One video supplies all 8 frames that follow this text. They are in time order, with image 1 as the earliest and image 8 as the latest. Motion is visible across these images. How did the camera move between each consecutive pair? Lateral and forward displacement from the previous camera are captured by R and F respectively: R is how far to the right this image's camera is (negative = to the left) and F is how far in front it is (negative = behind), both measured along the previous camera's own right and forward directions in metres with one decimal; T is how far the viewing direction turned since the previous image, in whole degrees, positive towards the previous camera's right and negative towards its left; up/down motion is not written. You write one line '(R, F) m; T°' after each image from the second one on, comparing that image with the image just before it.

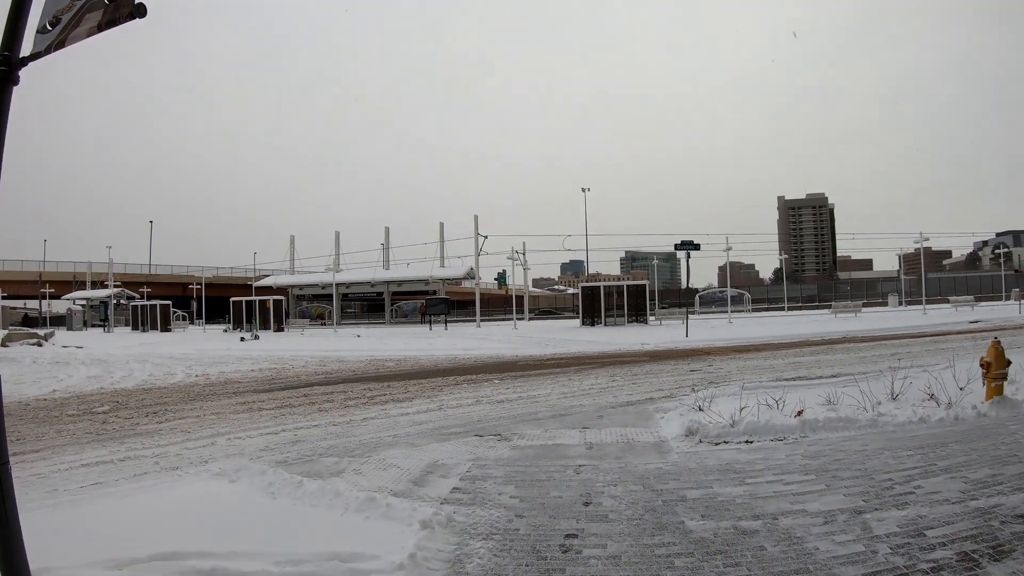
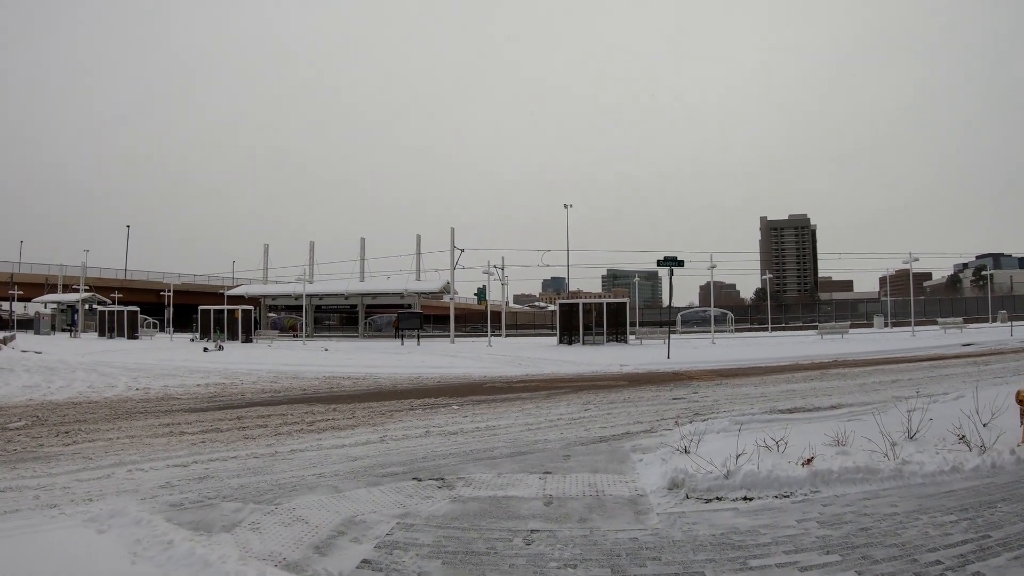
(+0.4, +1.5) m; +2°
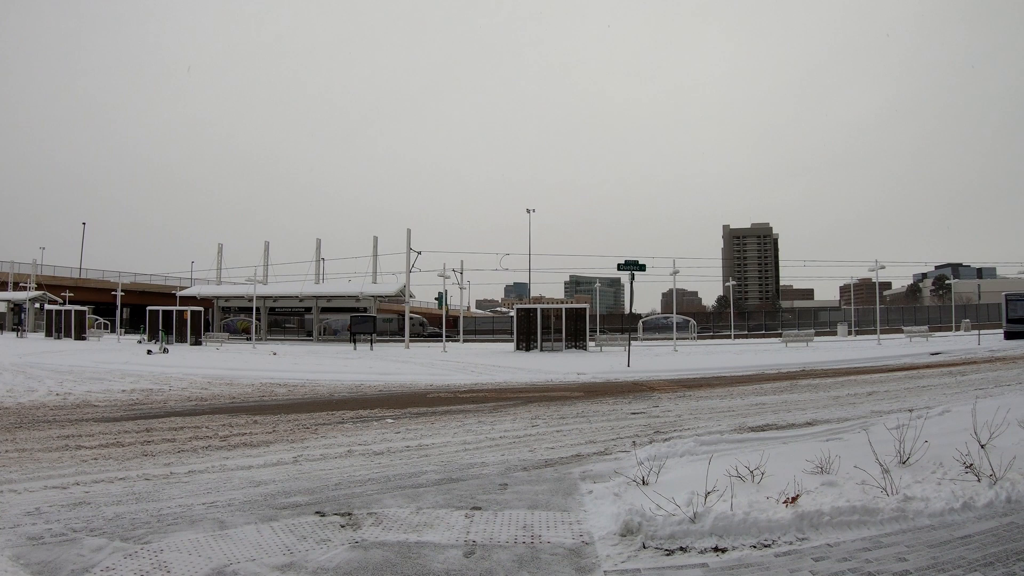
(+0.4, +1.2) m; +3°
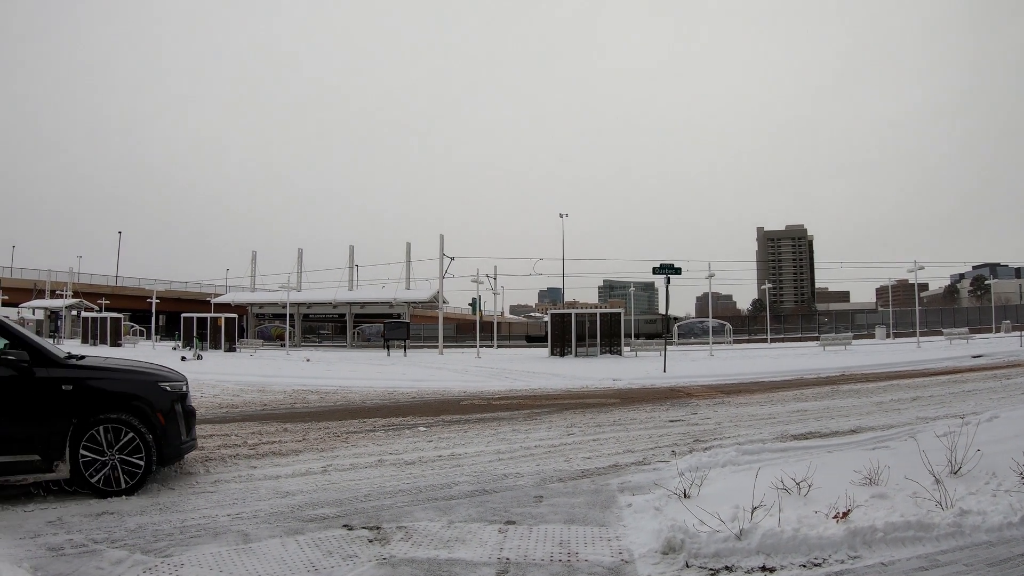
(-0.1, +0.2) m; -2°
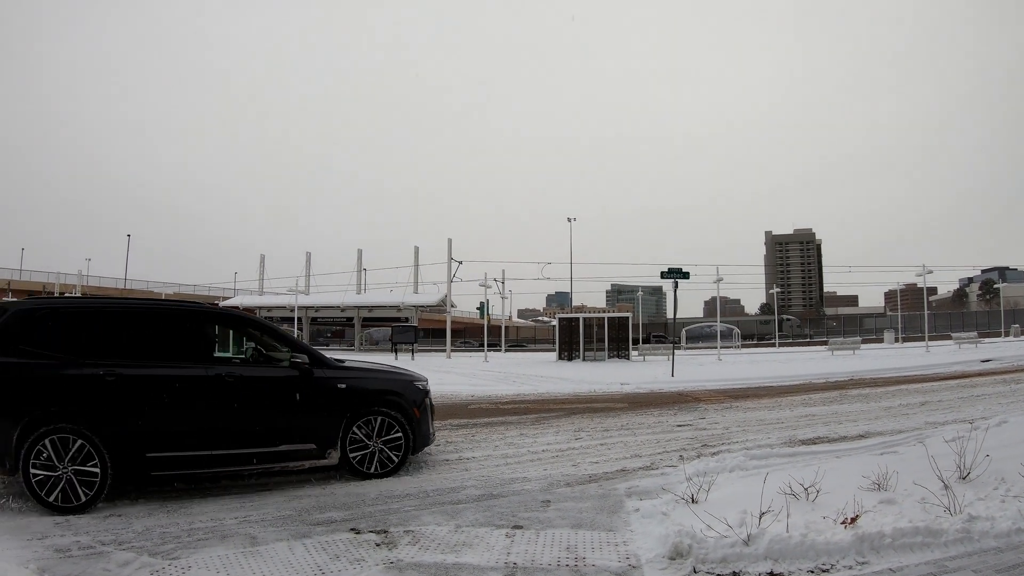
(0.0, 0.0) m; -1°
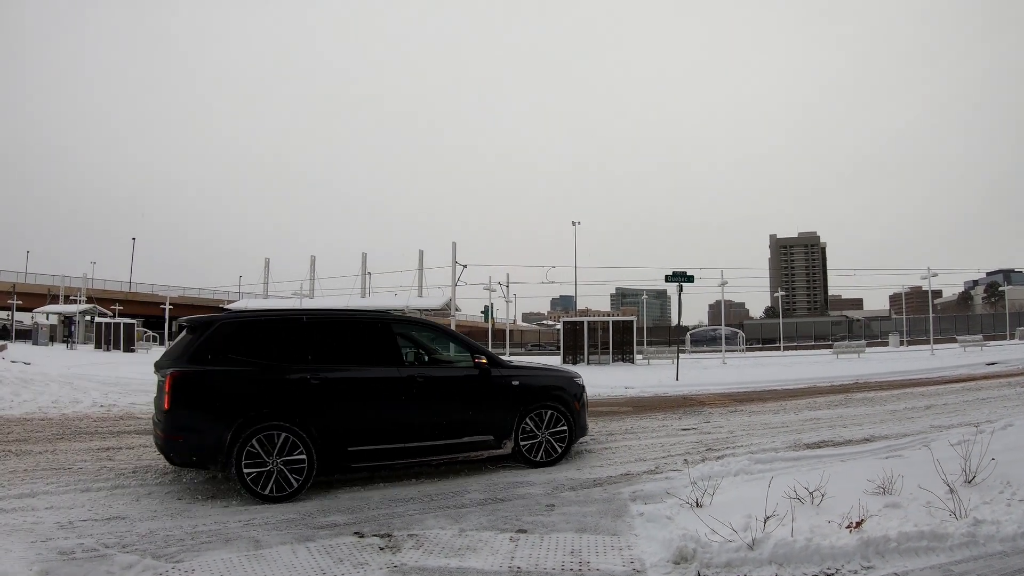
(0.0, 0.0) m; 0°
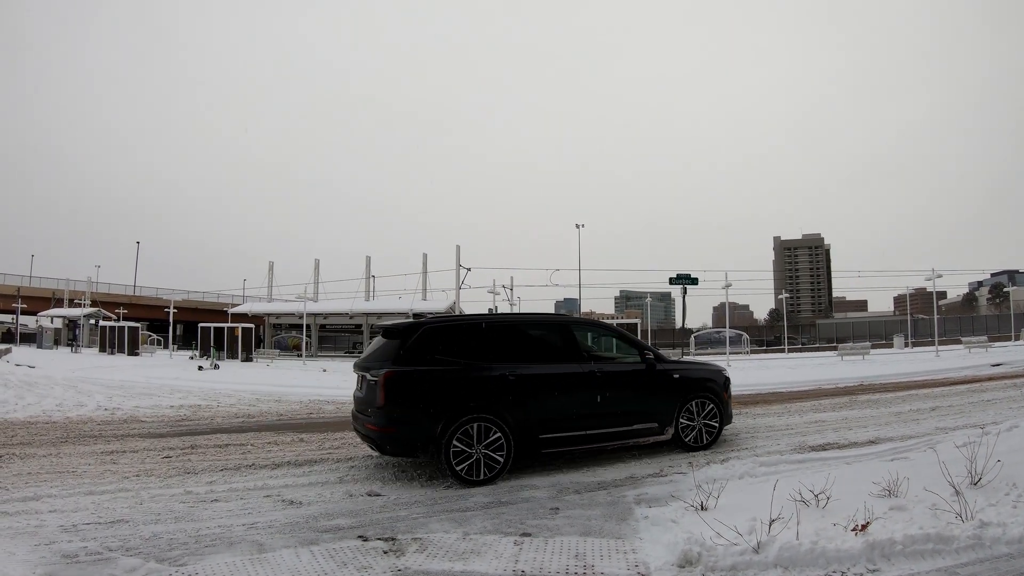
(0.0, 0.0) m; 0°
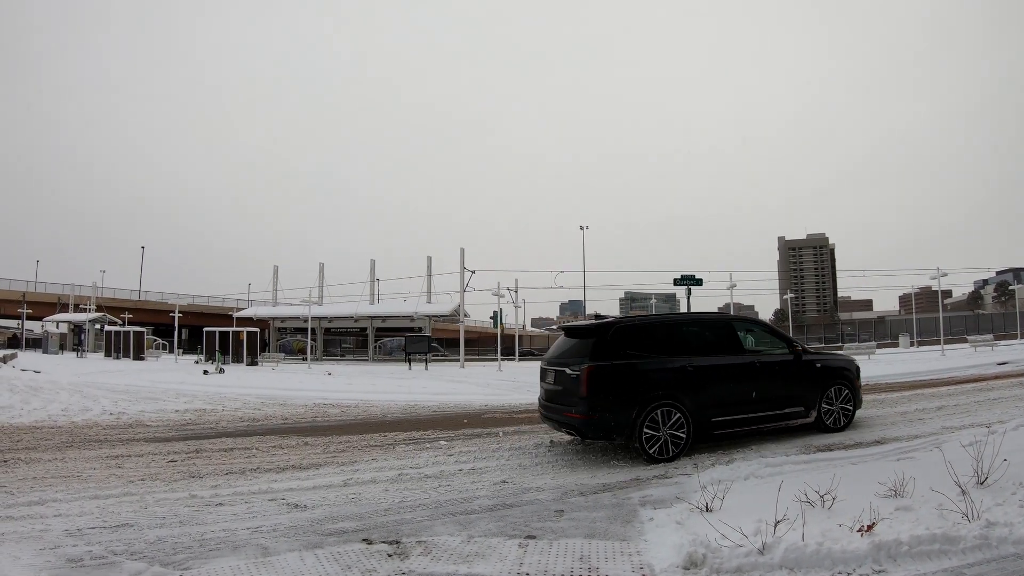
(0.0, 0.0) m; 0°
